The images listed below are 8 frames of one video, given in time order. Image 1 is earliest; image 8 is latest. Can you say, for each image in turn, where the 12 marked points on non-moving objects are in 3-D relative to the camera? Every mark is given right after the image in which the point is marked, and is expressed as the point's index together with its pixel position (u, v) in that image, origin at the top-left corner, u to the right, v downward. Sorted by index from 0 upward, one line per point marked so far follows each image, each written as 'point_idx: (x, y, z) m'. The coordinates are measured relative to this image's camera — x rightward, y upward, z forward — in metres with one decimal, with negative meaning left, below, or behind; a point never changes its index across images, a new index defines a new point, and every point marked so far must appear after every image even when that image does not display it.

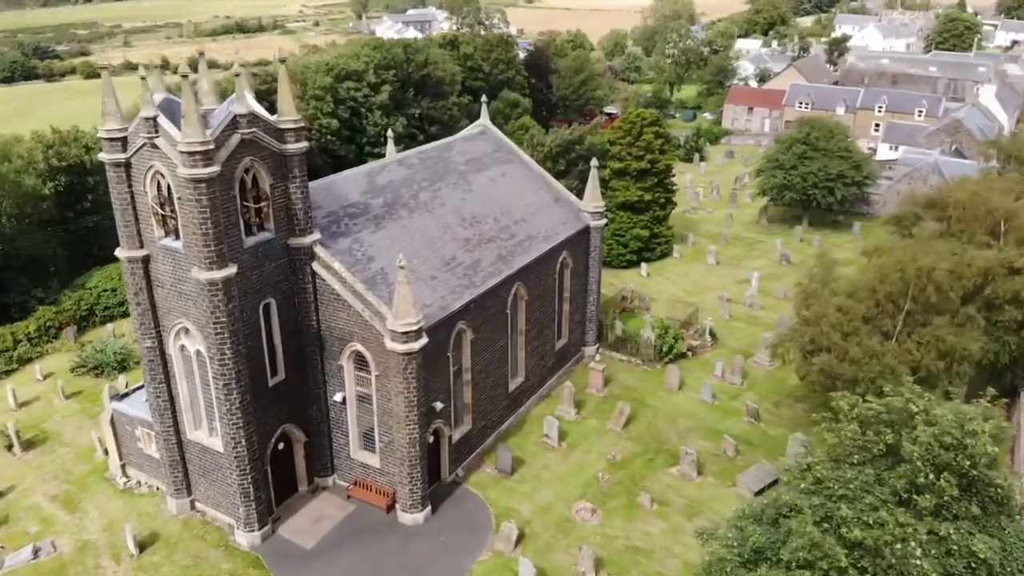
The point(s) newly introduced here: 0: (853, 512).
0: (+10.3, -6.7, +15.6) m
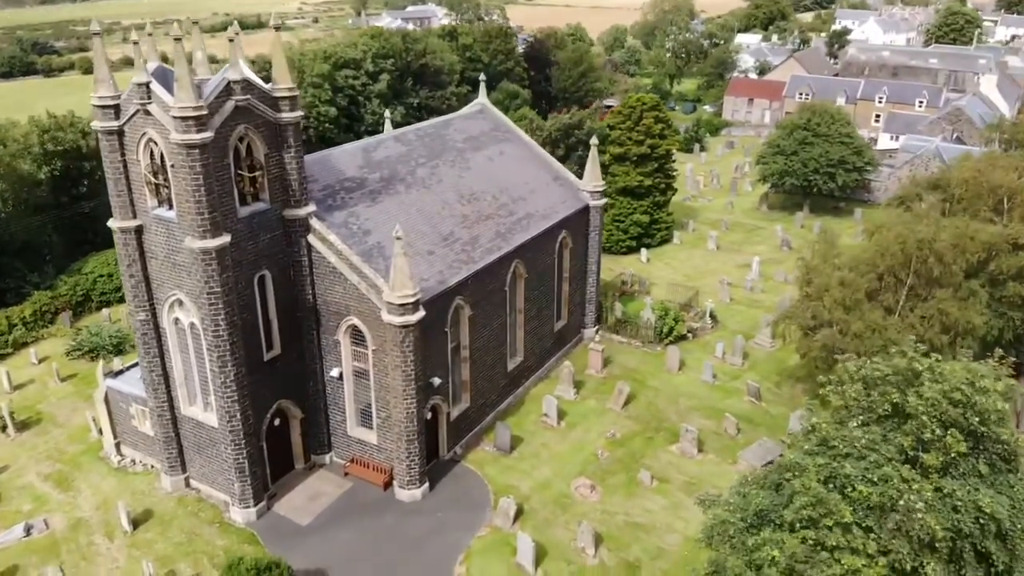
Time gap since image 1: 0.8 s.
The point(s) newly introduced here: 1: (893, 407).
0: (+10.2, -5.3, +15.3) m
1: (+11.8, -3.8, +16.2) m
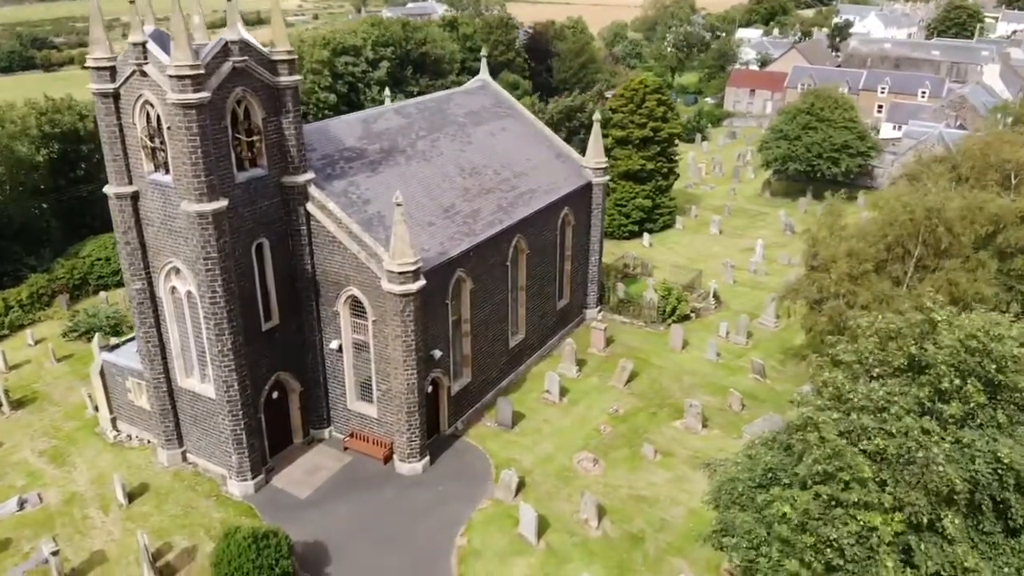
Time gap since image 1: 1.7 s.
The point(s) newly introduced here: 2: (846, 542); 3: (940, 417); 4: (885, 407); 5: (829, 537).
0: (+10.3, -3.8, +14.9) m
1: (+11.9, -2.2, +15.8) m
2: (+9.0, -6.8, +14.0) m
3: (+12.1, -3.7, +14.7) m
4: (+10.7, -3.4, +15.0) m
5: (+8.7, -6.8, +14.3) m
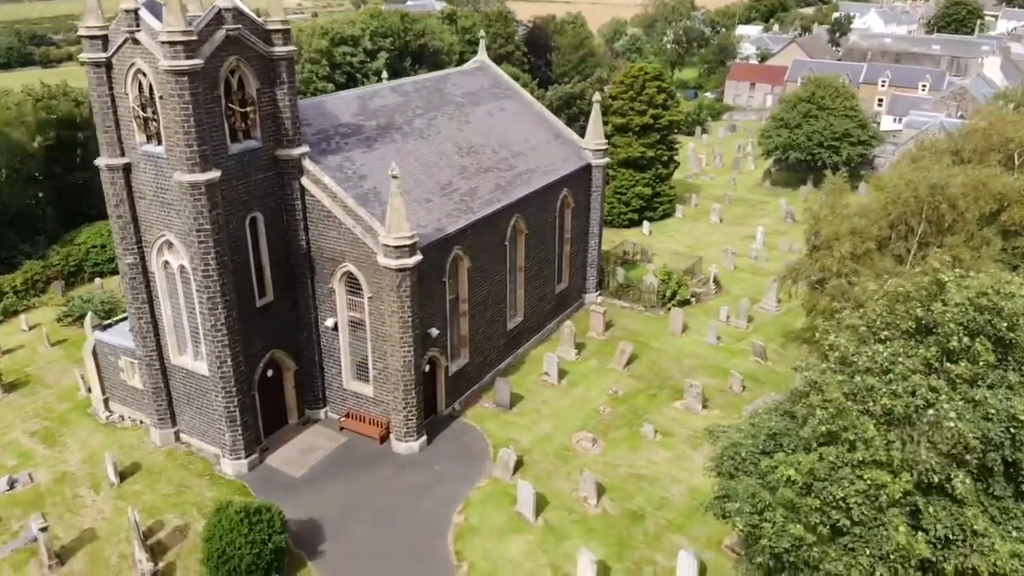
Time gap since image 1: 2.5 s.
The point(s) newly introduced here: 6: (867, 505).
0: (+10.2, -2.6, +14.5) m
1: (+11.8, -1.1, +15.4) m
2: (+8.9, -5.6, +13.7) m
3: (+12.0, -2.5, +14.4) m
4: (+10.6, -2.2, +14.7) m
5: (+8.6, -5.6, +13.9) m
6: (+9.3, -5.6, +13.6) m
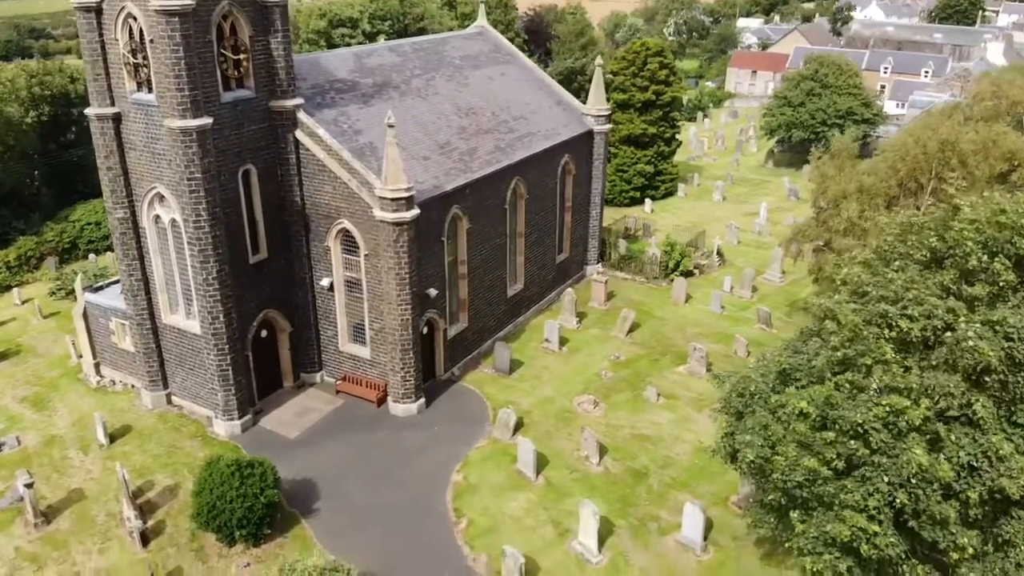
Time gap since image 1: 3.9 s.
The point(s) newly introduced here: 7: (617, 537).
0: (+10.2, -0.5, +13.9) m
1: (+11.8, +1.0, +14.8) m
2: (+8.9, -3.5, +13.0) m
3: (+12.0, -0.4, +13.7) m
4: (+10.6, -0.1, +14.1) m
5: (+8.6, -3.5, +13.3) m
6: (+9.3, -3.5, +13.0) m
7: (+4.0, -9.5, +20.1) m
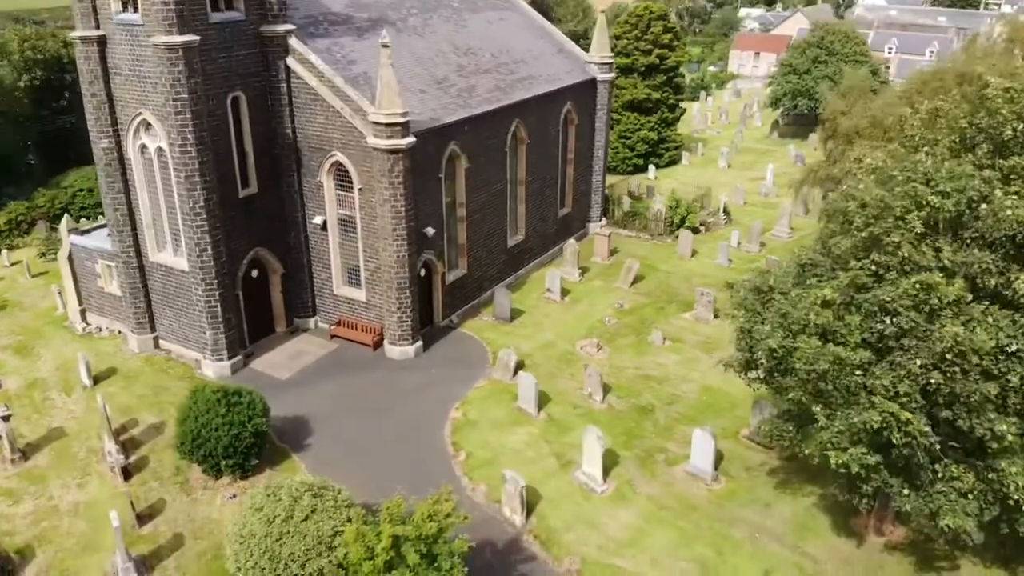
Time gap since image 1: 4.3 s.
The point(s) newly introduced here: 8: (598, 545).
0: (+10.2, +2.5, +12.9) m
1: (+11.8, +4.0, +13.8) m
2: (+8.9, -0.5, +12.0) m
3: (+12.0, +2.6, +12.7) m
4: (+10.6, +2.9, +13.1) m
5: (+8.6, -0.5, +12.3) m
6: (+9.3, -0.5, +12.0) m
7: (+4.0, -6.6, +19.1) m
8: (+2.7, -8.2, +16.6) m
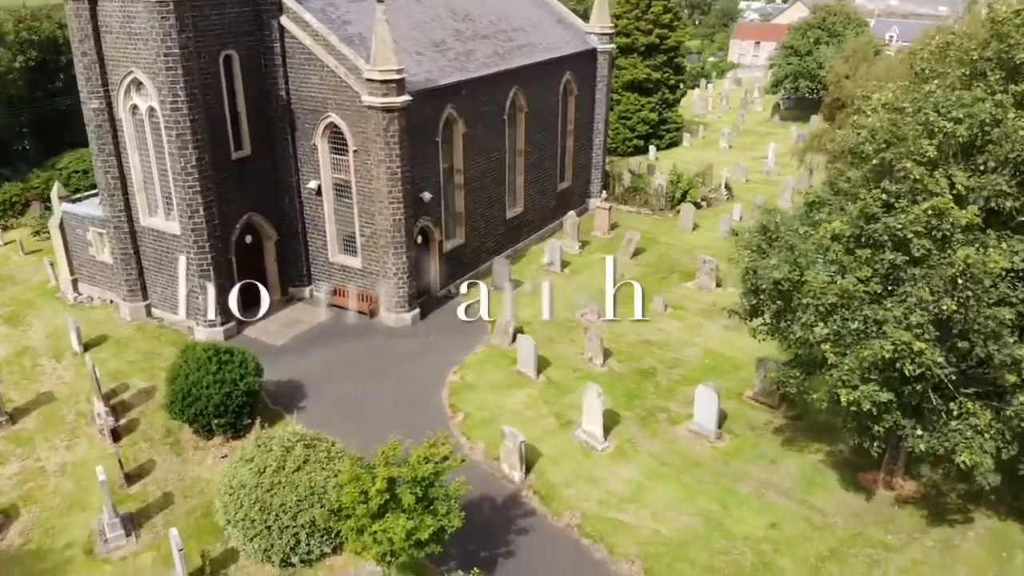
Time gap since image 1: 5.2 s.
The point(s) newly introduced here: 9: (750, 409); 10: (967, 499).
0: (+10.1, +4.2, +12.4) m
1: (+11.7, +5.7, +13.4) m
2: (+8.9, +1.1, +11.6) m
3: (+11.9, +4.3, +12.3) m
4: (+10.6, +4.5, +12.6) m
5: (+8.6, +1.2, +11.8) m
6: (+9.3, +1.1, +11.5) m
7: (+4.0, -4.9, +18.6) m
8: (+2.7, -6.5, +16.1) m
9: (+8.7, -4.4, +19.1) m
10: (+13.7, -6.4, +15.7) m
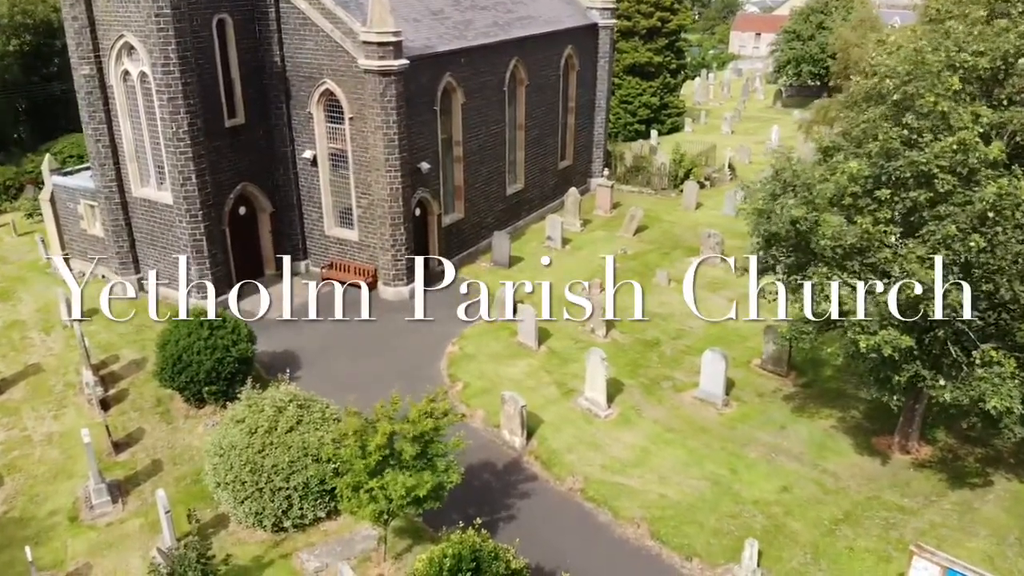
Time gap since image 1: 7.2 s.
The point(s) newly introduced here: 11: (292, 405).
0: (+10.1, +5.4, +11.9) m
1: (+11.8, +7.0, +12.8) m
2: (+8.9, +2.4, +11.0) m
3: (+11.9, +5.6, +11.7) m
4: (+10.6, +5.8, +12.0) m
5: (+8.6, +2.5, +11.3) m
6: (+9.3, +2.4, +11.0) m
7: (+4.0, -3.7, +18.0) m
8: (+2.7, -5.3, +15.5) m
9: (+8.7, -3.2, +18.5) m
10: (+13.7, -5.1, +15.1) m
11: (-6.2, -3.3, +14.7) m
